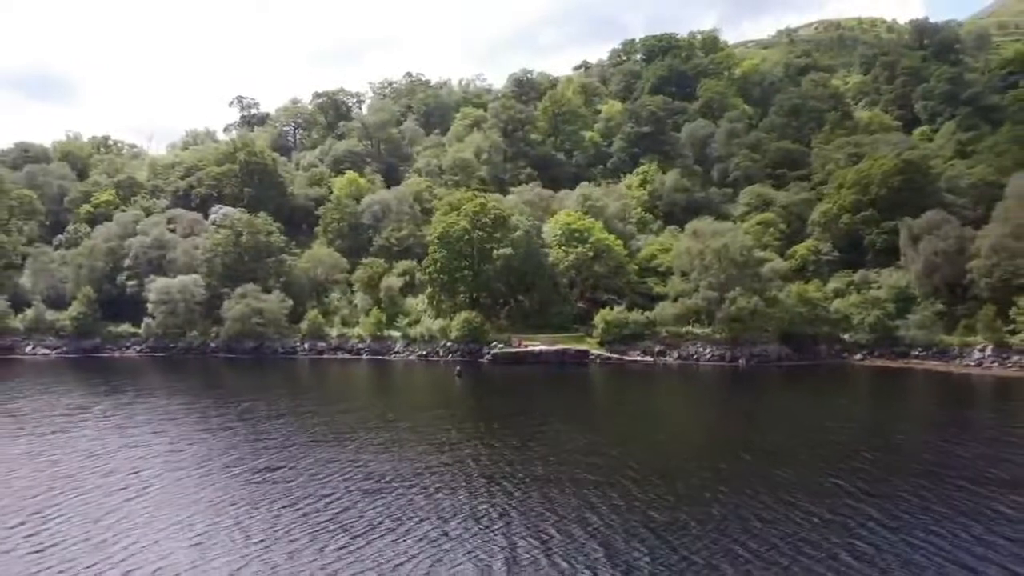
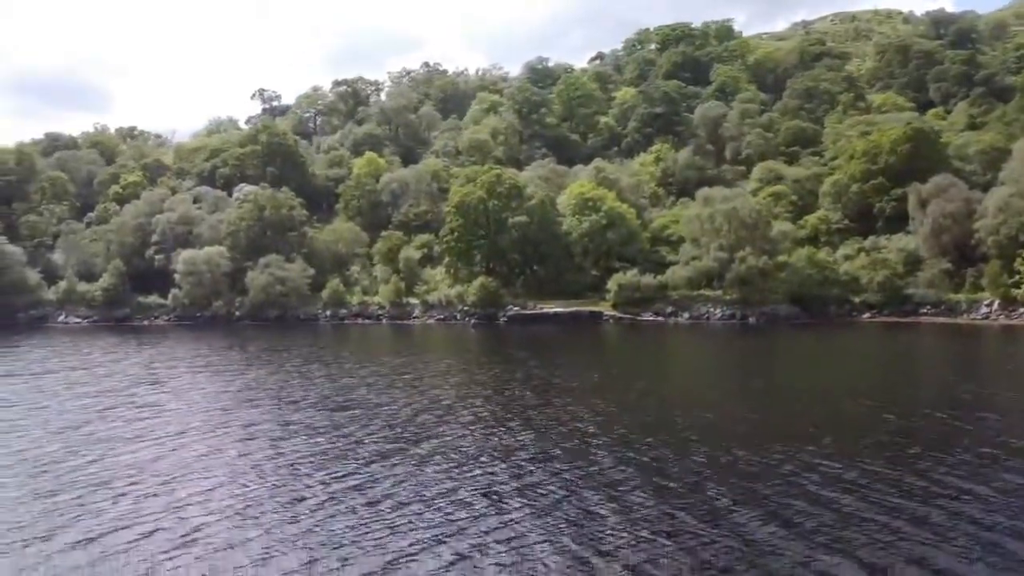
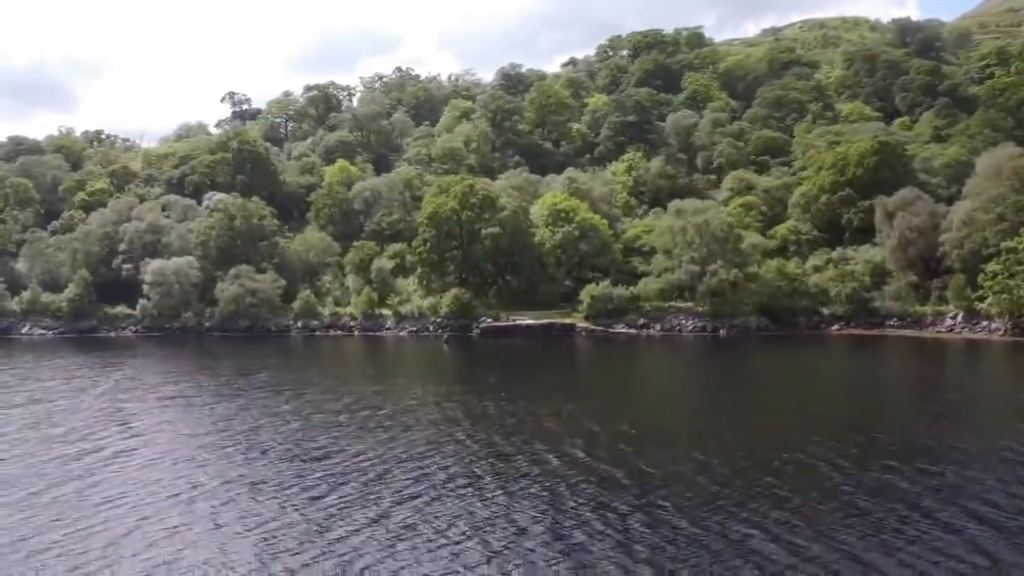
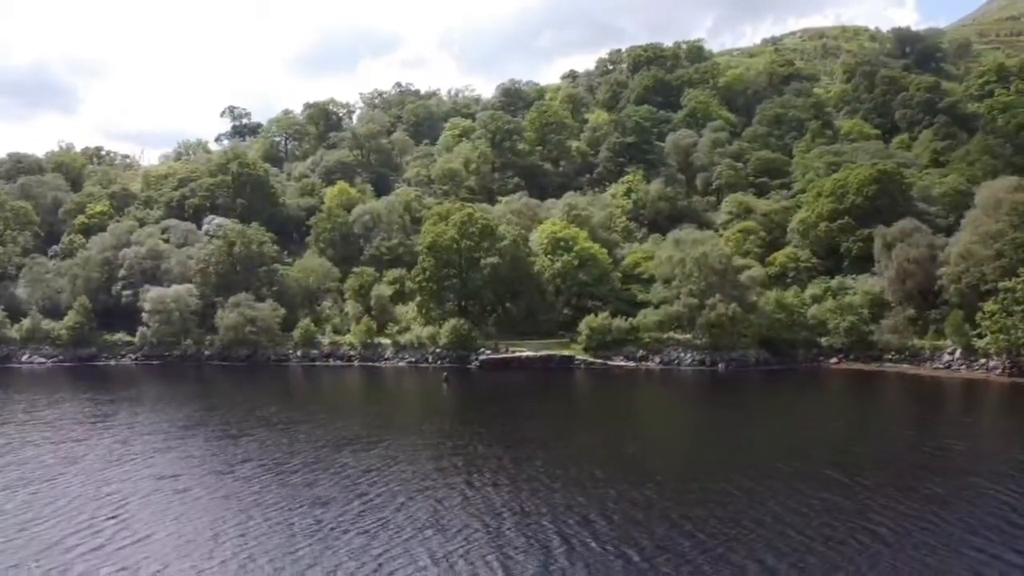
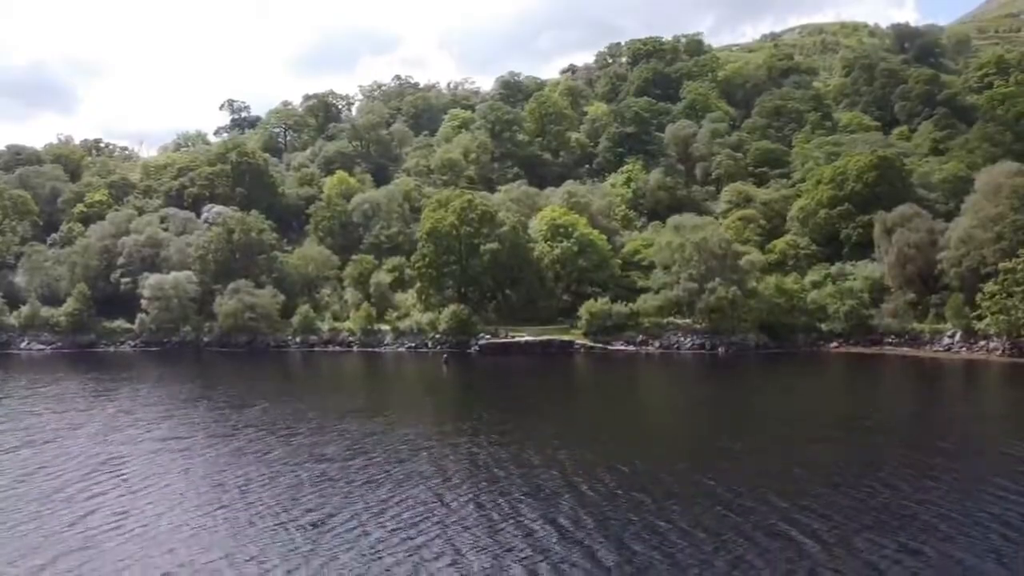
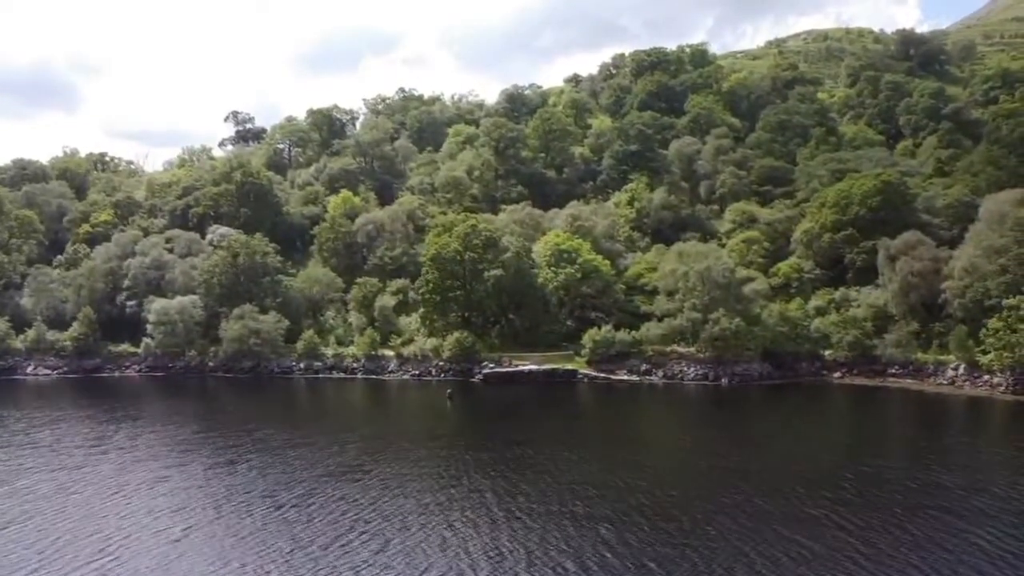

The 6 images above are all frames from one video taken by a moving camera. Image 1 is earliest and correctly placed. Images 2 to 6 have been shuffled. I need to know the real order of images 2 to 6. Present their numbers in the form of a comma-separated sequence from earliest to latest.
6, 4, 5, 3, 2
